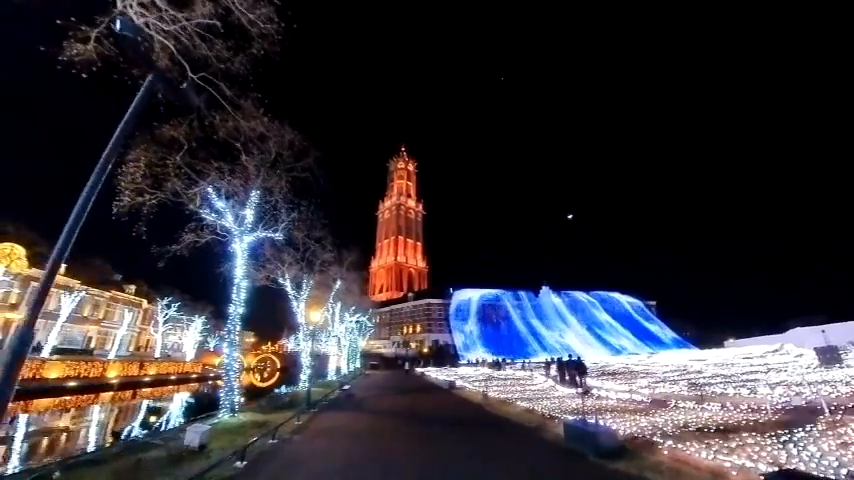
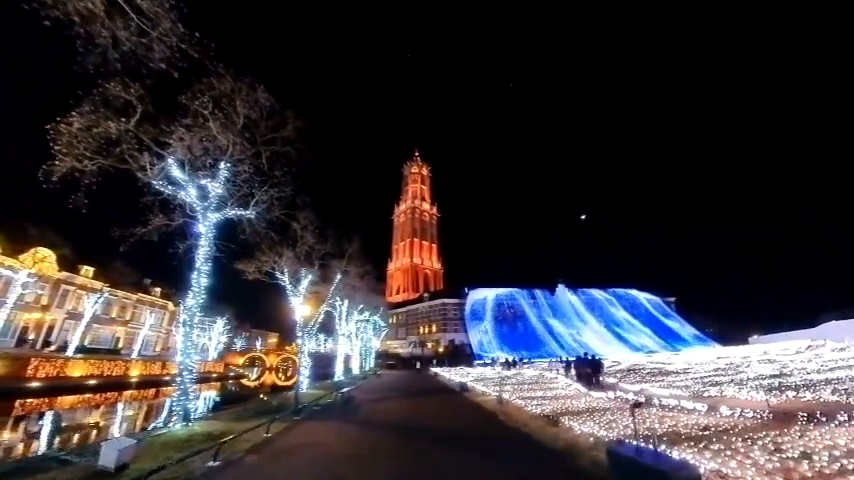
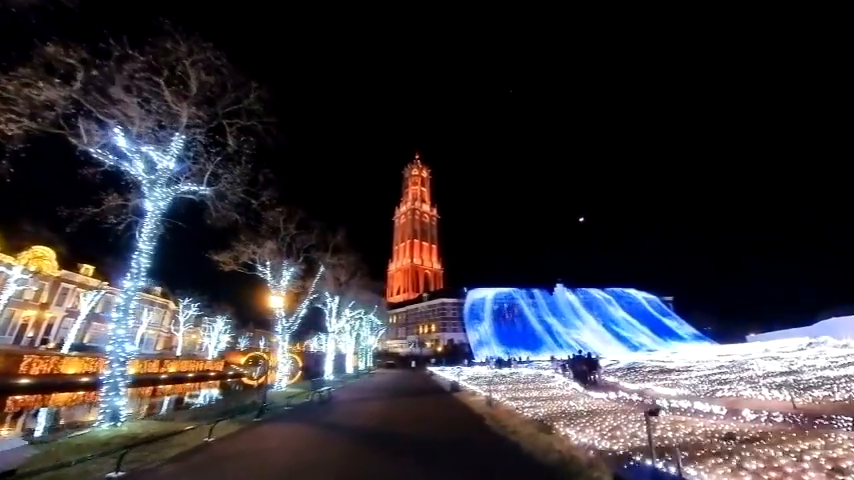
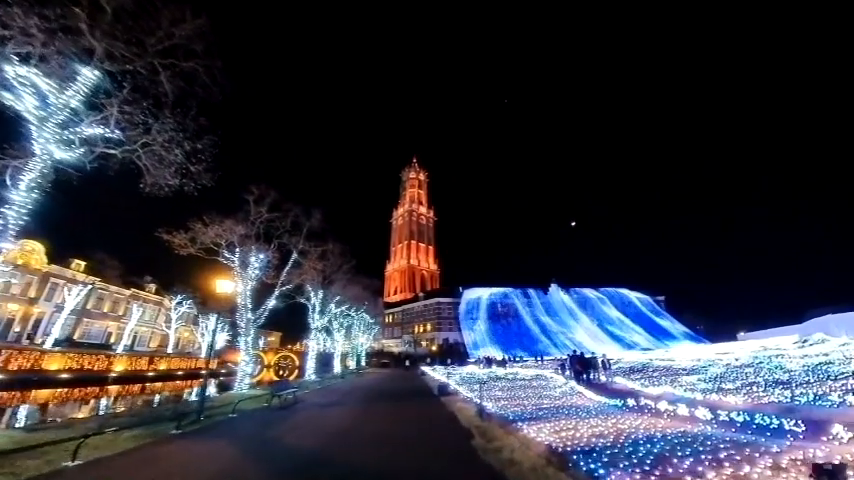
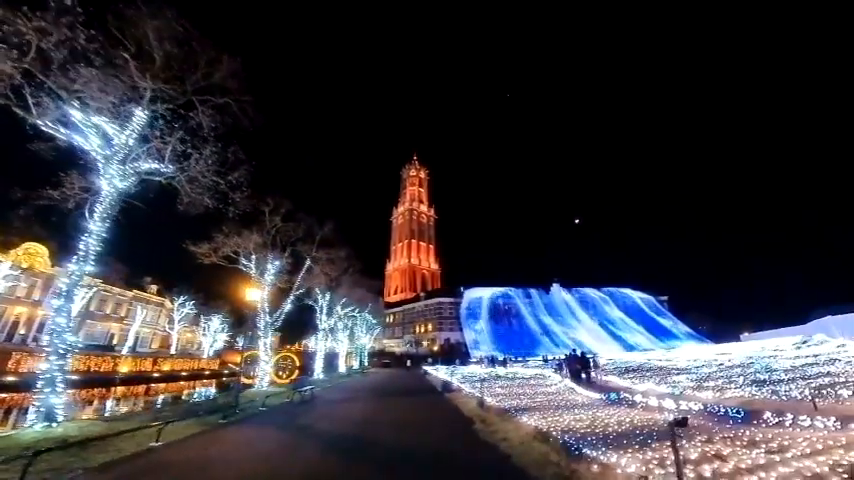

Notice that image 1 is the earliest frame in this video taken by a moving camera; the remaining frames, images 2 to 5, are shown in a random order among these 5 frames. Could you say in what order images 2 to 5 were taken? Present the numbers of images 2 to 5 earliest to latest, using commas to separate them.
2, 3, 5, 4
